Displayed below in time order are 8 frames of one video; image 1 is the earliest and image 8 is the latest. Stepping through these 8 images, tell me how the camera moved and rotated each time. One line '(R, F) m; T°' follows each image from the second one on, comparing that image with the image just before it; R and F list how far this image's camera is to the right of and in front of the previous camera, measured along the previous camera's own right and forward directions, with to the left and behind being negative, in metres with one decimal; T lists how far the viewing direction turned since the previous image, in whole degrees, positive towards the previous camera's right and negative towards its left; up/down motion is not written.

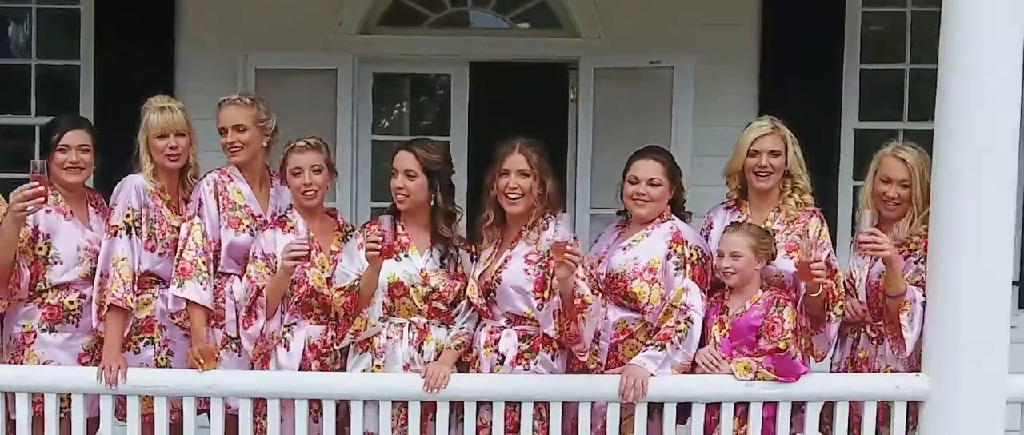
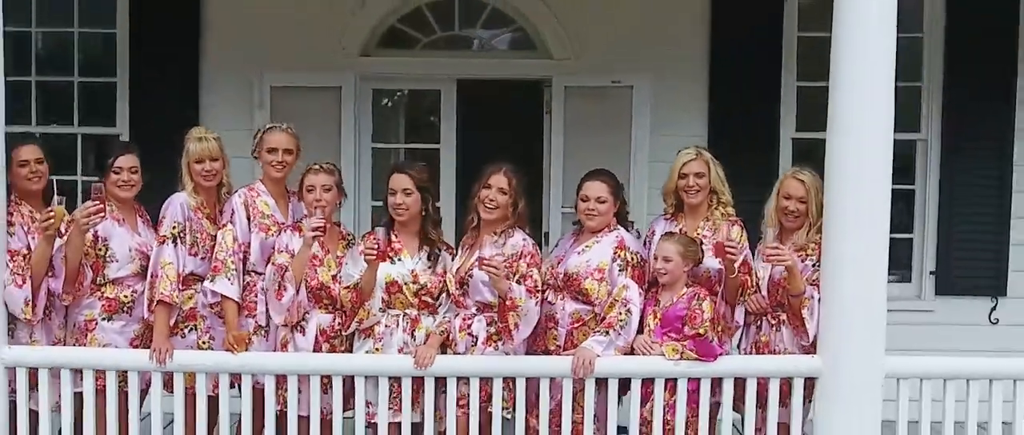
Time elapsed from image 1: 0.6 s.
(+0.1, -0.6) m; 0°
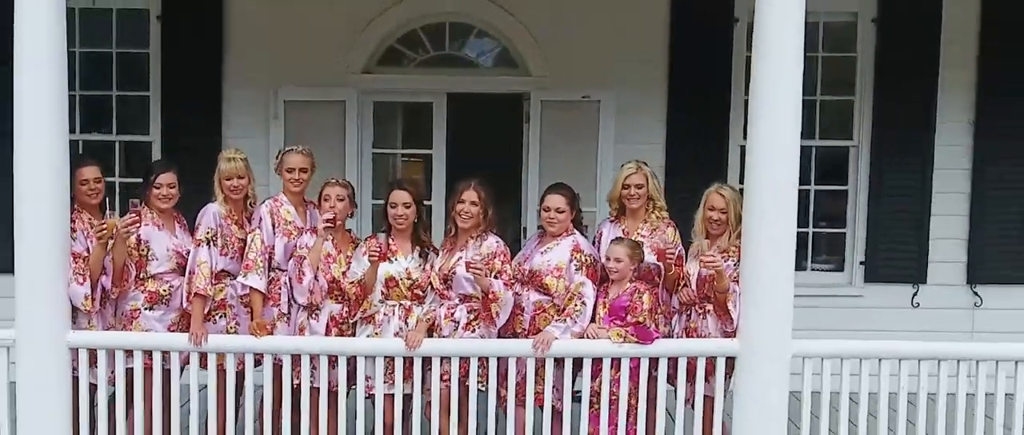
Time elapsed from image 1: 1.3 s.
(+0.1, -0.7) m; 0°
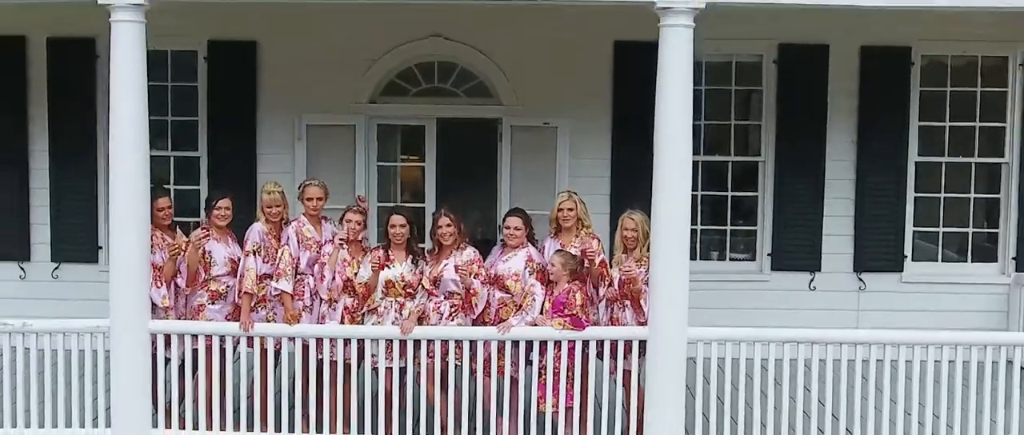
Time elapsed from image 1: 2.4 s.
(+0.2, -1.4) m; 0°
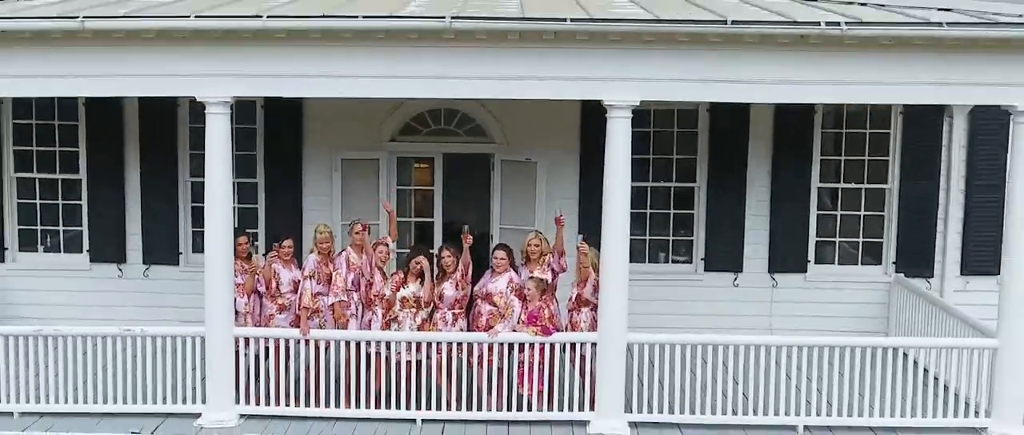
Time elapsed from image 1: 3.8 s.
(+0.1, -2.0) m; 0°
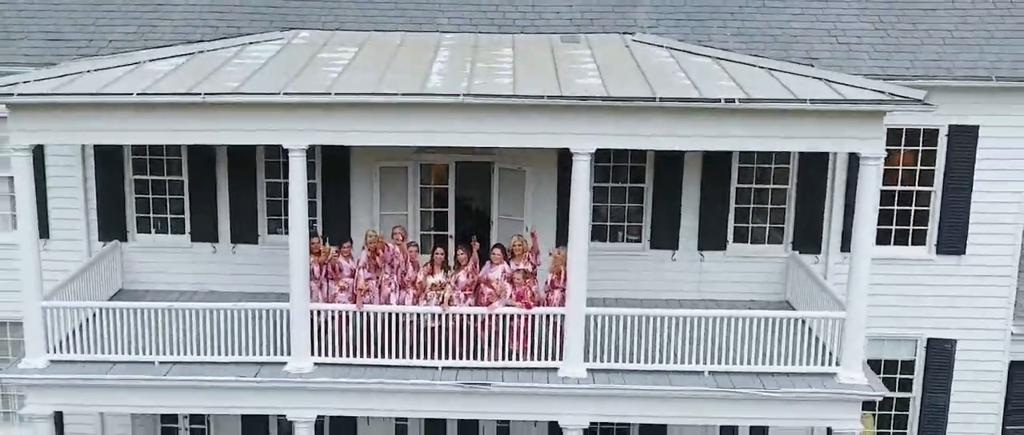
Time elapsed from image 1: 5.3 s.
(+0.1, -3.0) m; 0°
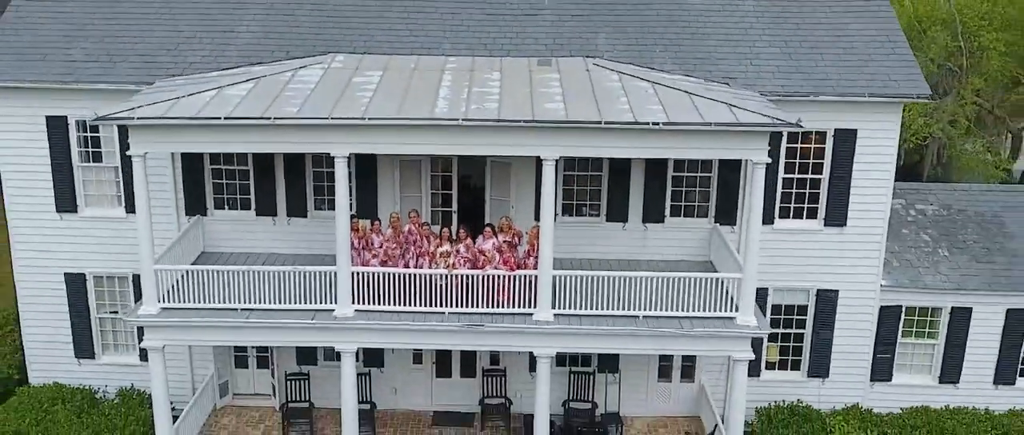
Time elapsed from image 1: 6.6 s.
(+0.3, -3.8) m; 0°
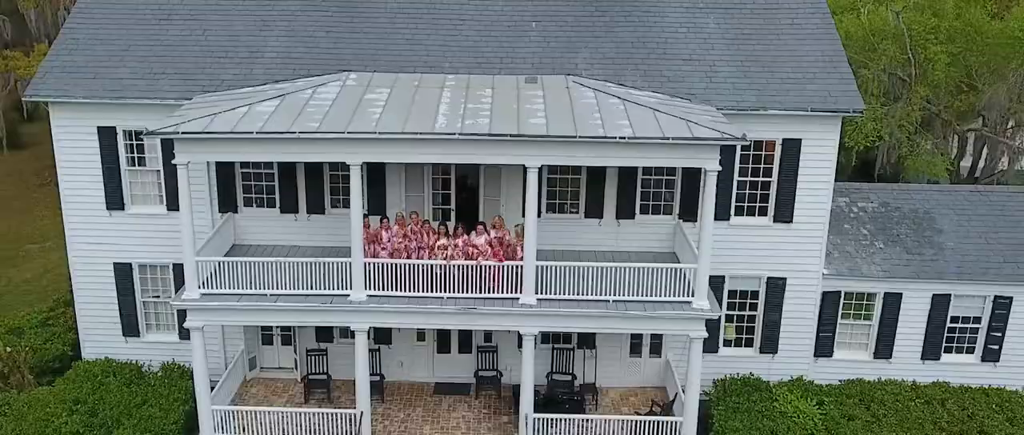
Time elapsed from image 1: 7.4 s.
(+0.2, -2.4) m; 0°
